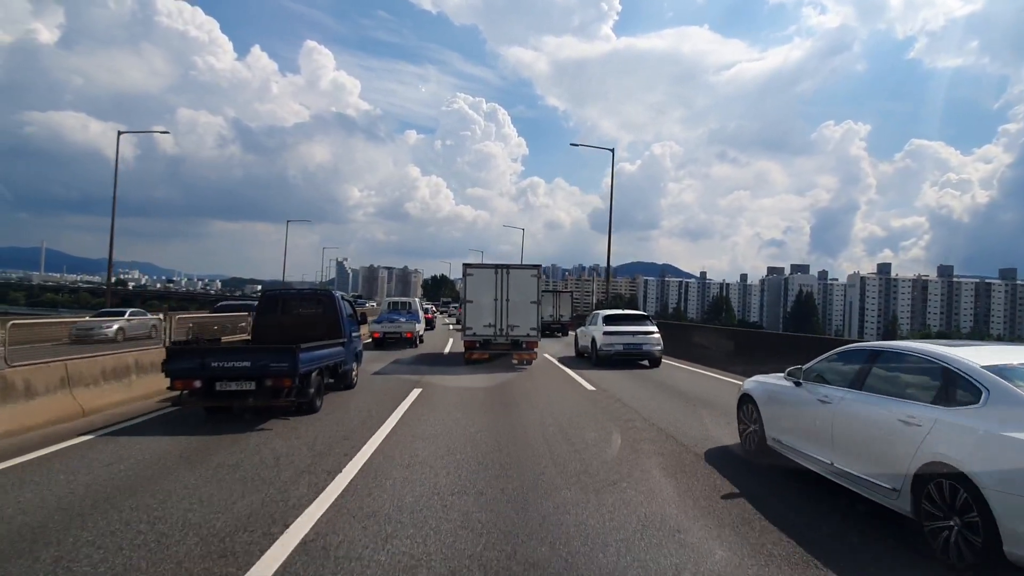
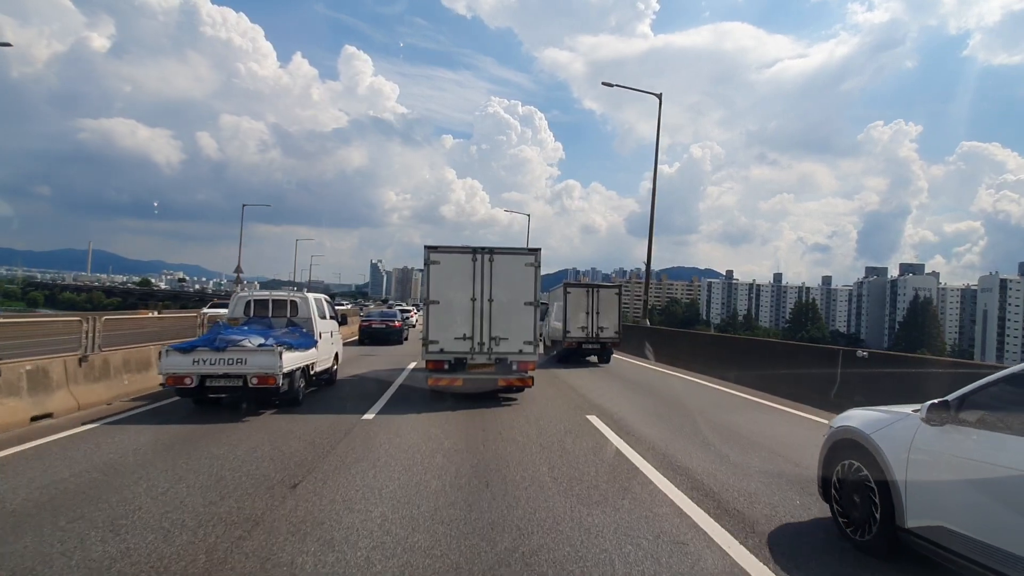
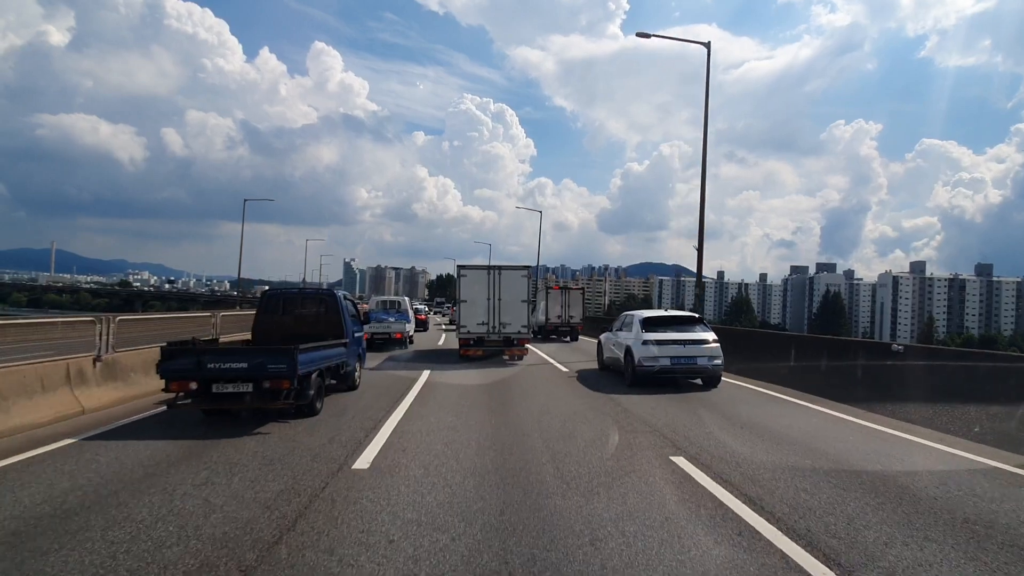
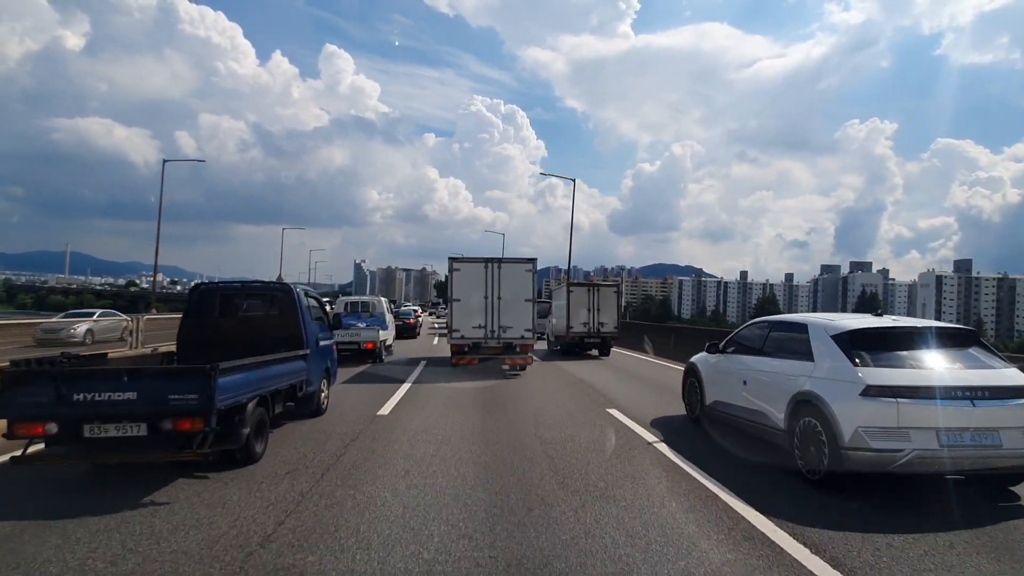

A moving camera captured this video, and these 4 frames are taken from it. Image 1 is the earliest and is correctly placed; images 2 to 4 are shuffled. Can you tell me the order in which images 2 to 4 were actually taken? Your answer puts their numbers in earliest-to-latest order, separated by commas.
3, 4, 2
